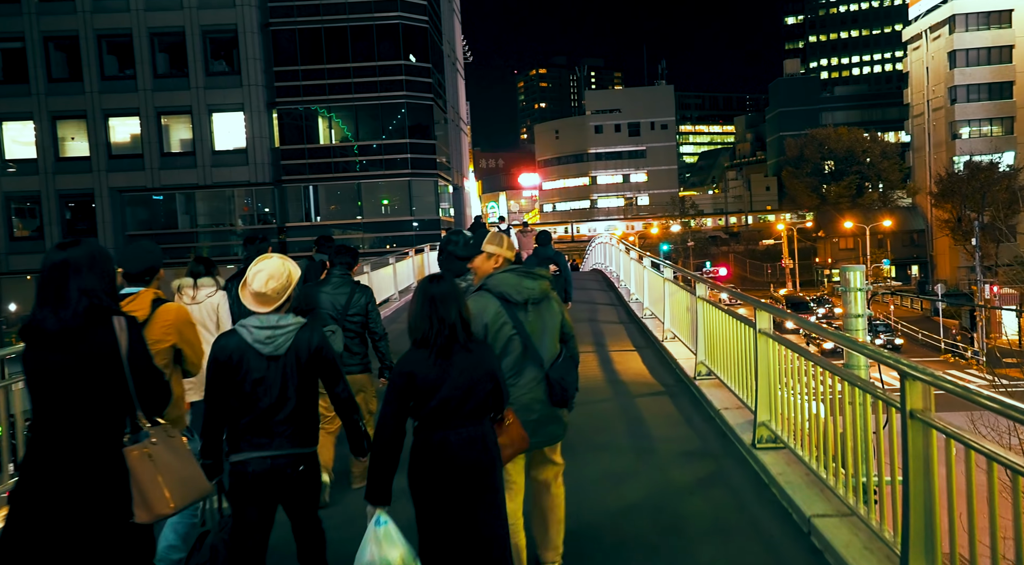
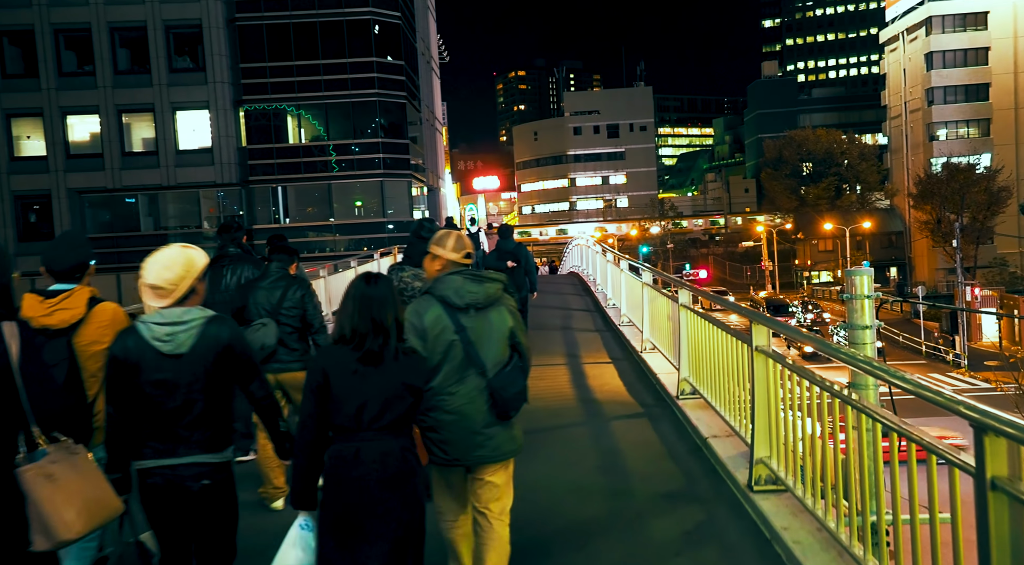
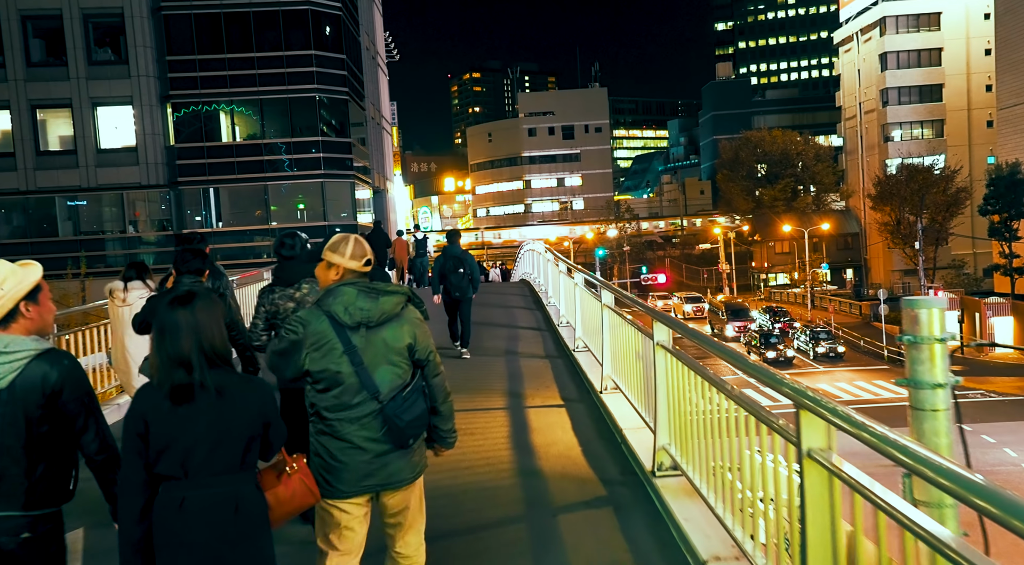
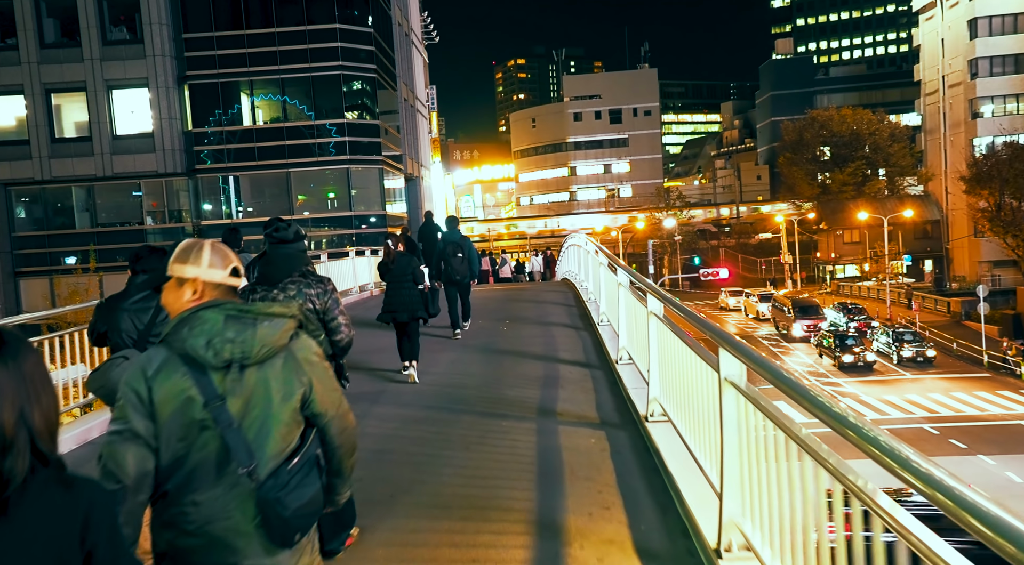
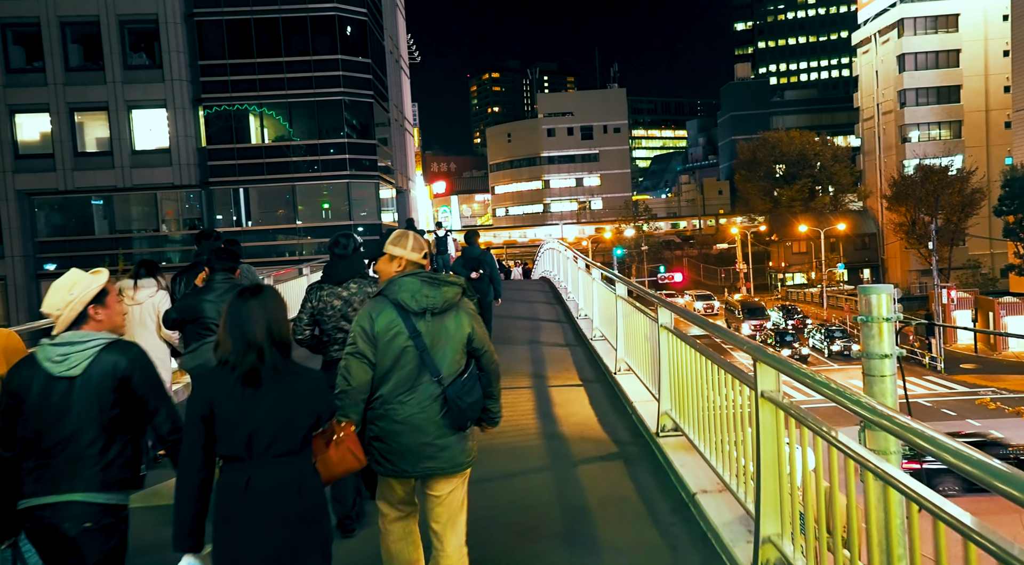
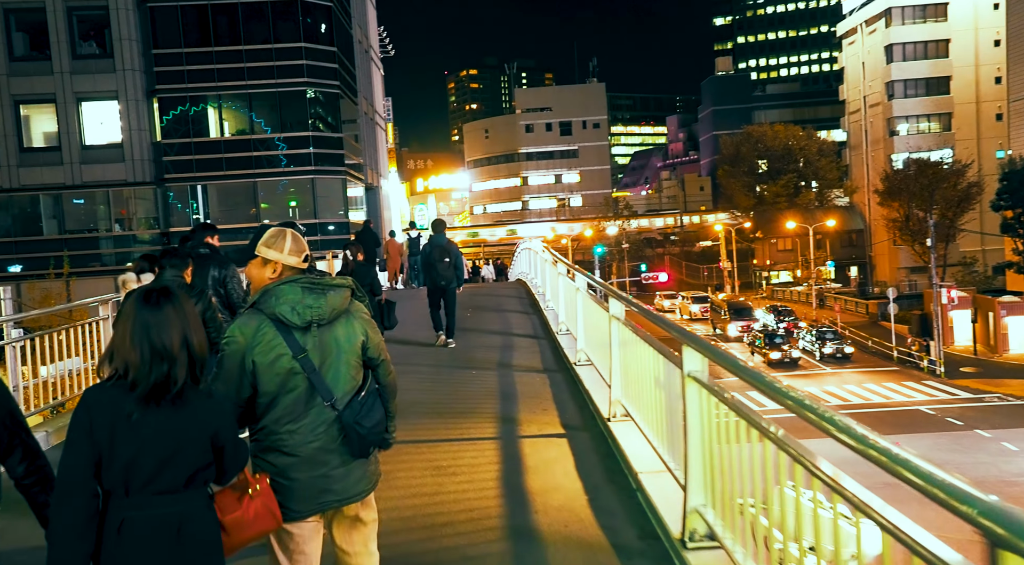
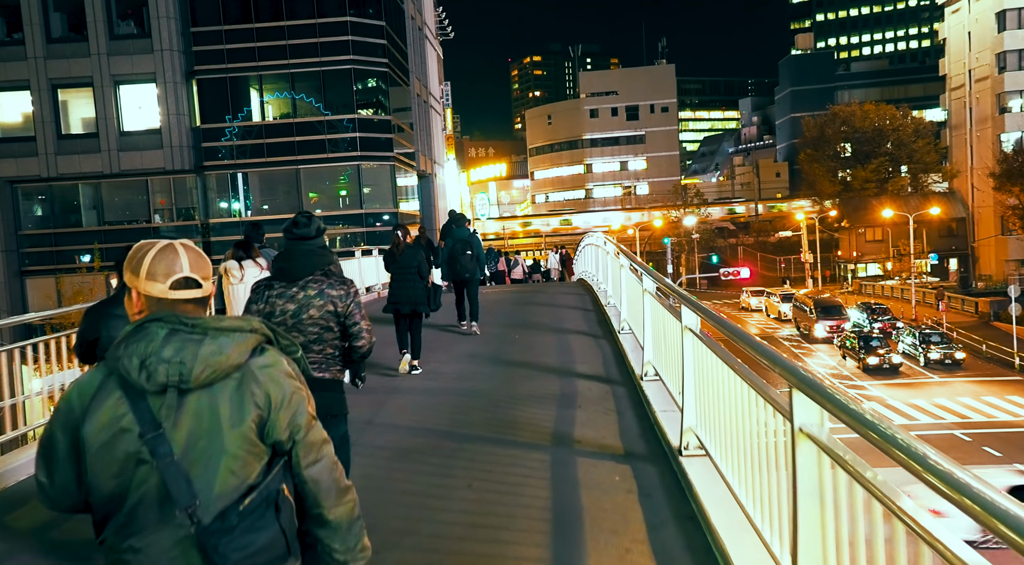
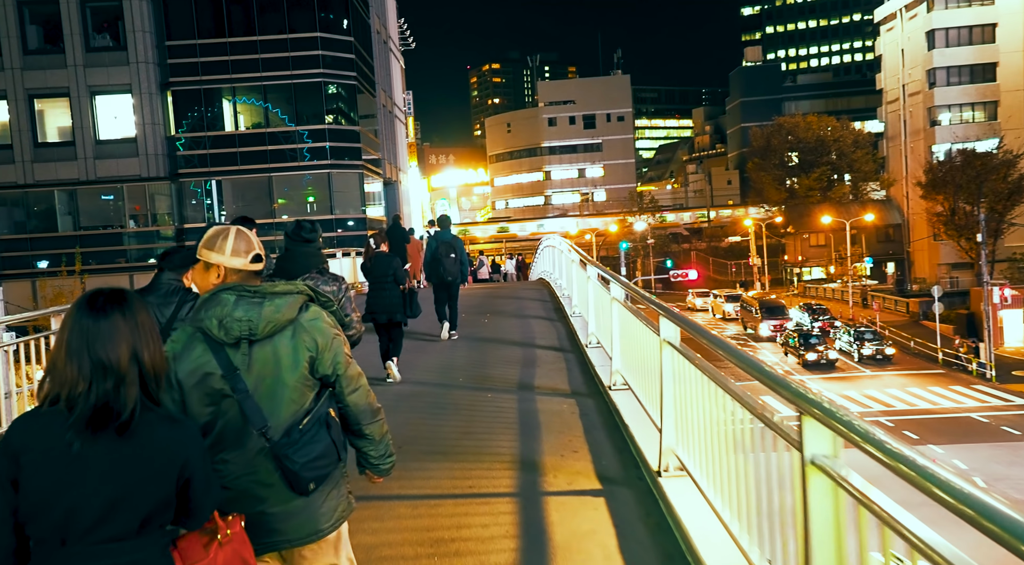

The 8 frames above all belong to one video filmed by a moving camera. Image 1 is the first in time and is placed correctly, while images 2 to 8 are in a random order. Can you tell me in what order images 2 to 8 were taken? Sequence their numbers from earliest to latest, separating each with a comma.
2, 5, 3, 6, 8, 4, 7
